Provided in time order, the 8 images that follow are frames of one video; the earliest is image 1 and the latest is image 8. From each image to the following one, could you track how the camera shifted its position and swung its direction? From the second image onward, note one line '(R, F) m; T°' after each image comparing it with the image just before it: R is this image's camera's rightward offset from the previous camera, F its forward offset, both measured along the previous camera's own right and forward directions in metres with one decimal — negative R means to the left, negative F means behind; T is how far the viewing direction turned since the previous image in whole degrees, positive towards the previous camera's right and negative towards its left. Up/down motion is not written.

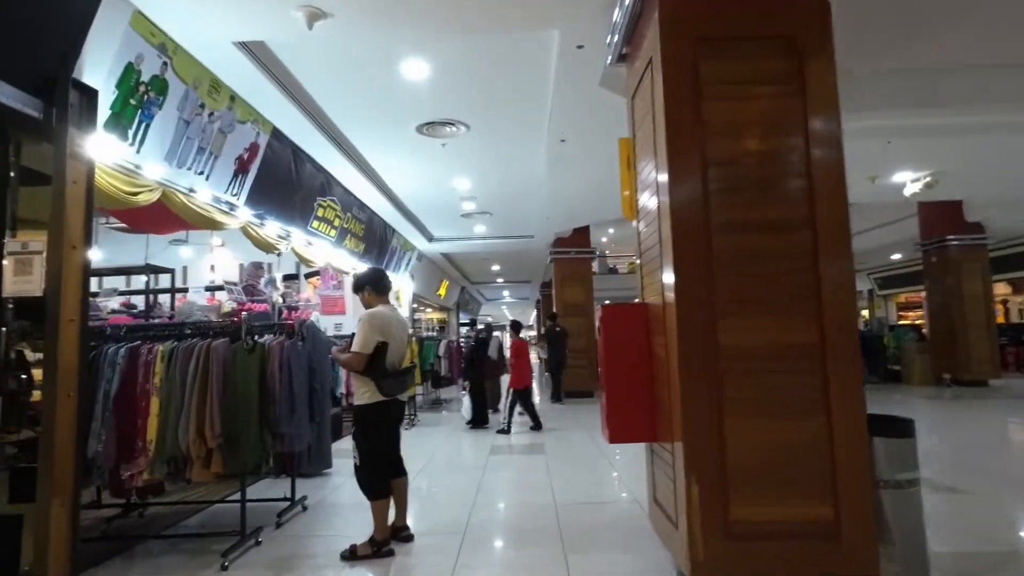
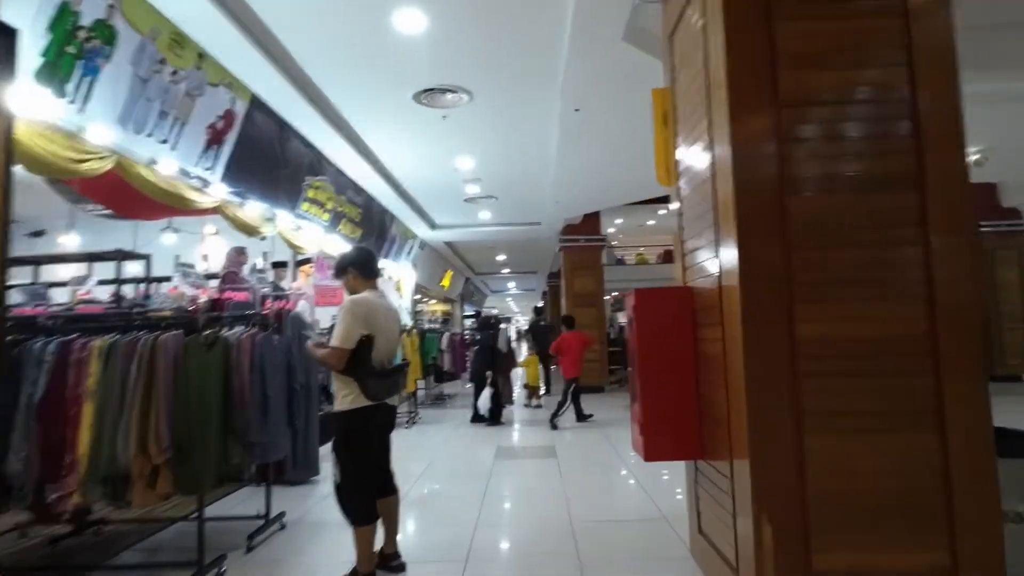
(0.0, +0.5) m; -1°
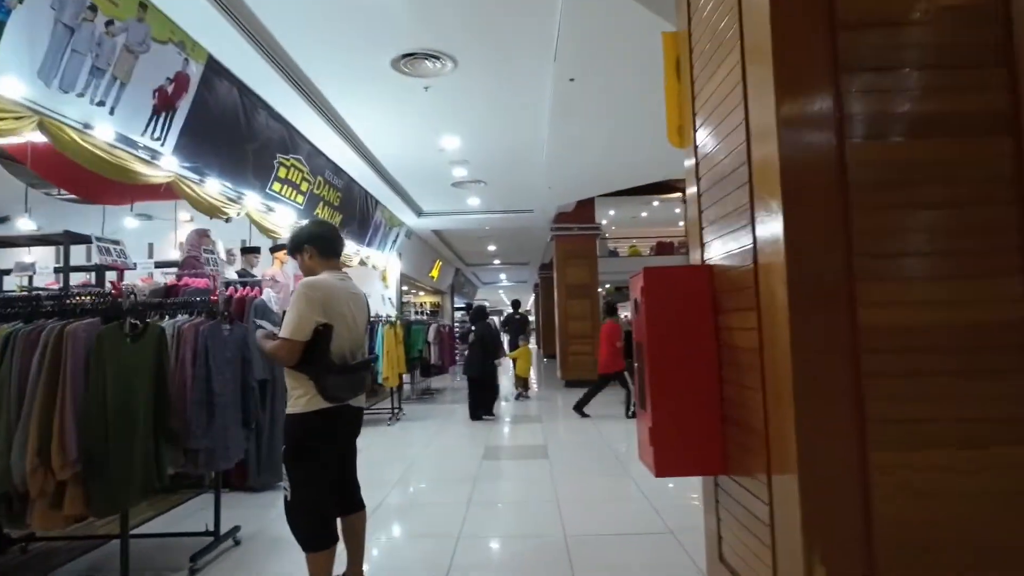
(0.0, +0.4) m; +1°
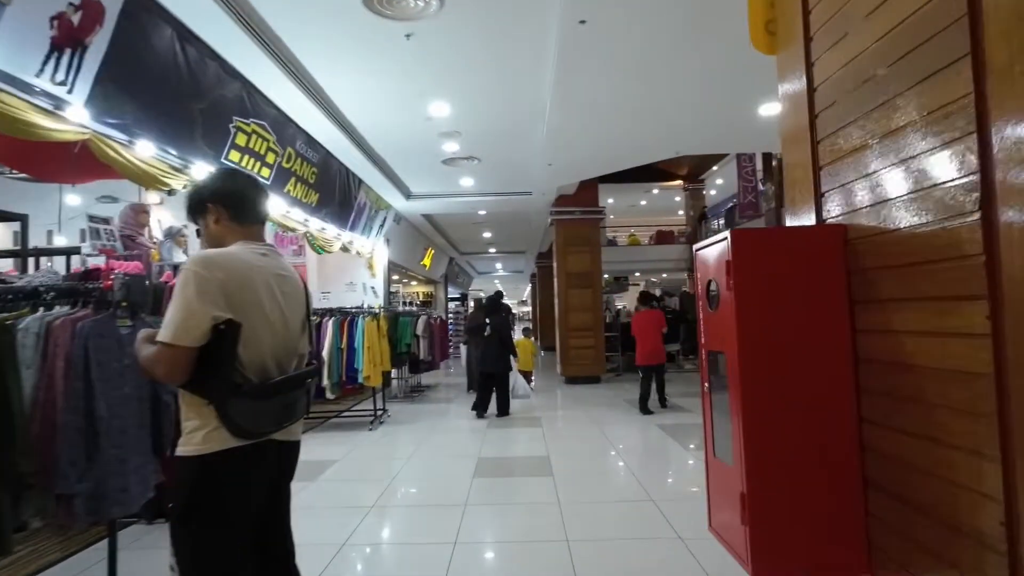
(0.0, +0.7) m; 0°
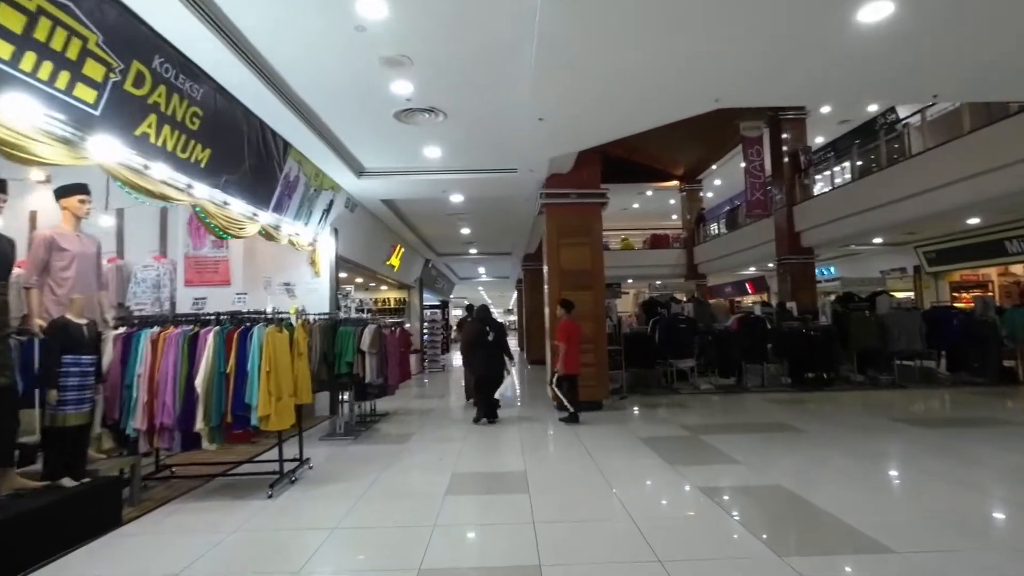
(+0.1, +1.8) m; +1°
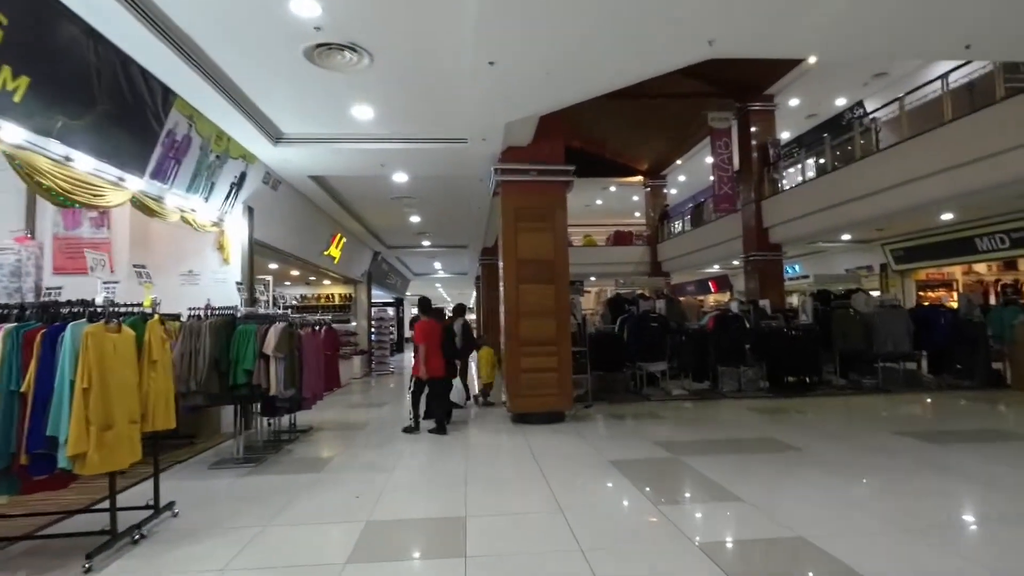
(+0.1, +1.0) m; +4°
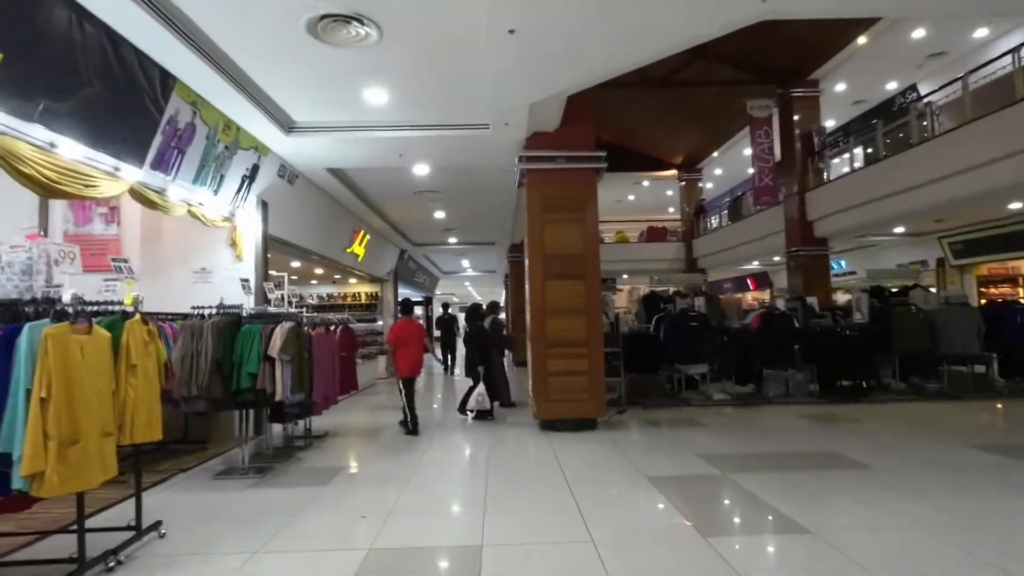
(0.0, +0.4) m; -3°
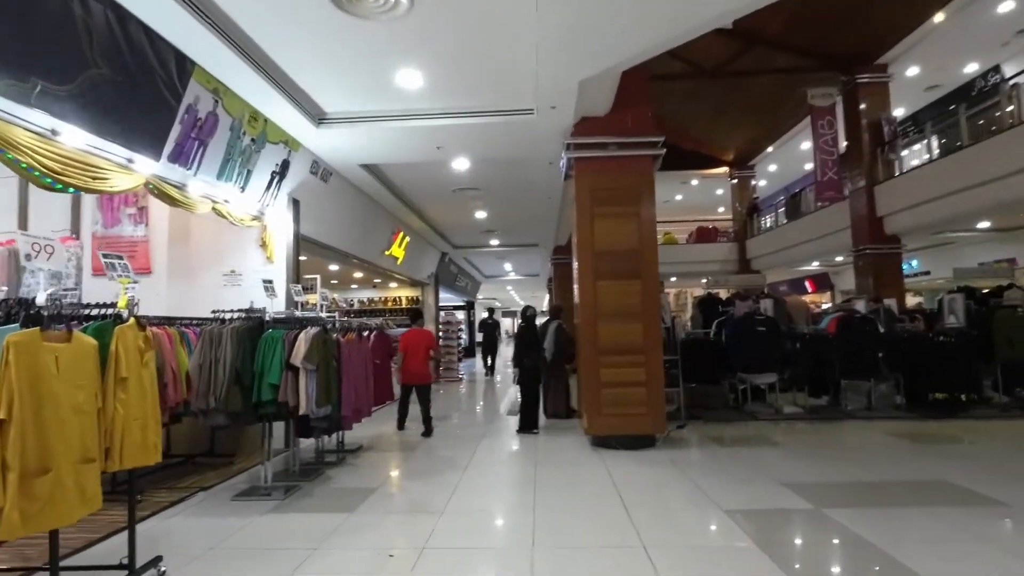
(0.0, +0.5) m; -4°
